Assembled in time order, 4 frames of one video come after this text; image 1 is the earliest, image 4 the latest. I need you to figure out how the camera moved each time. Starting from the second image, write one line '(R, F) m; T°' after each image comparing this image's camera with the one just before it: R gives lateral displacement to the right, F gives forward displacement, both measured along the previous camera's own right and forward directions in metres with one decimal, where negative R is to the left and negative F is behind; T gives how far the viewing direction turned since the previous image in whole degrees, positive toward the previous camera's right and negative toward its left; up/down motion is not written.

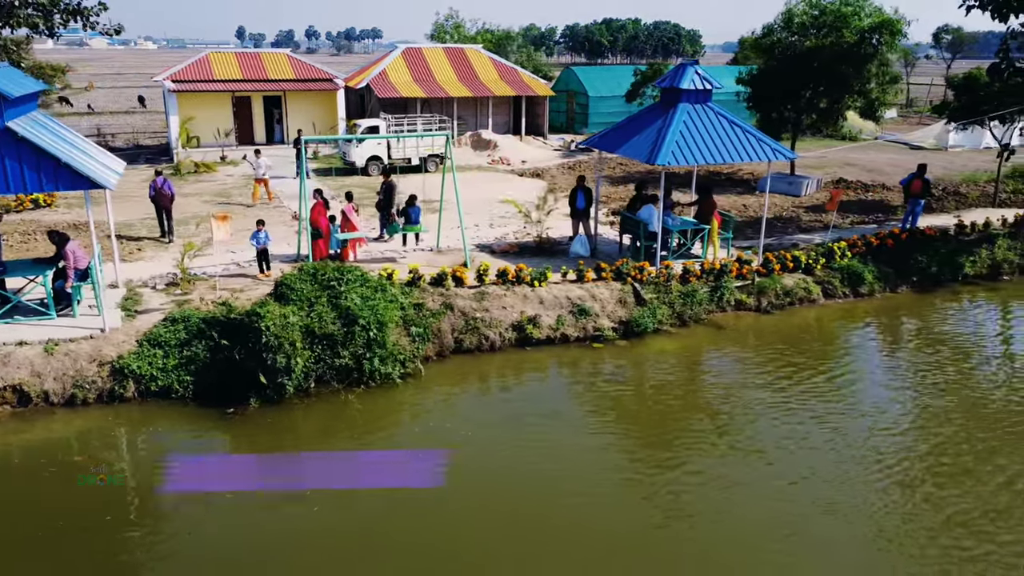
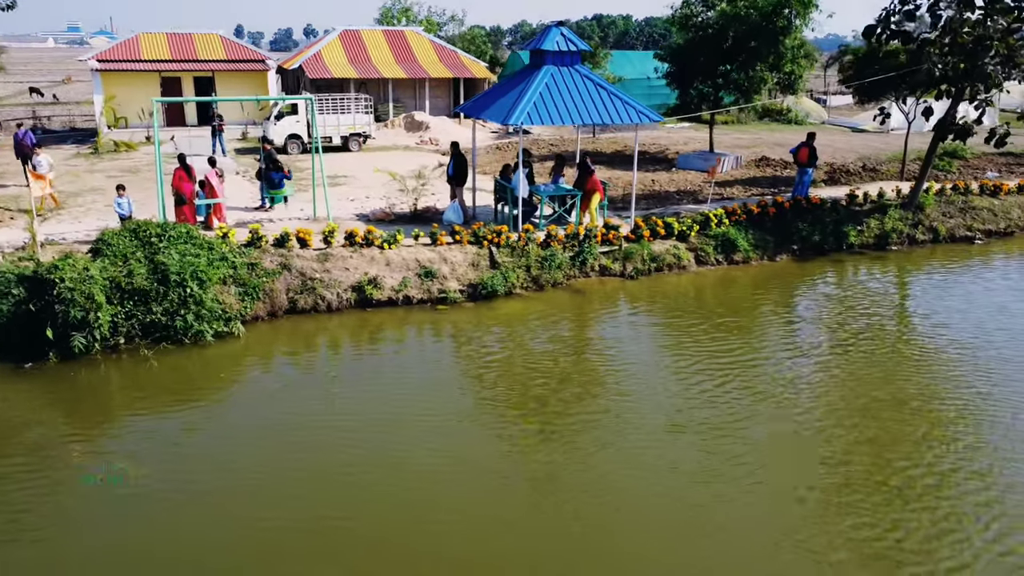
(+2.4, +0.2) m; 0°
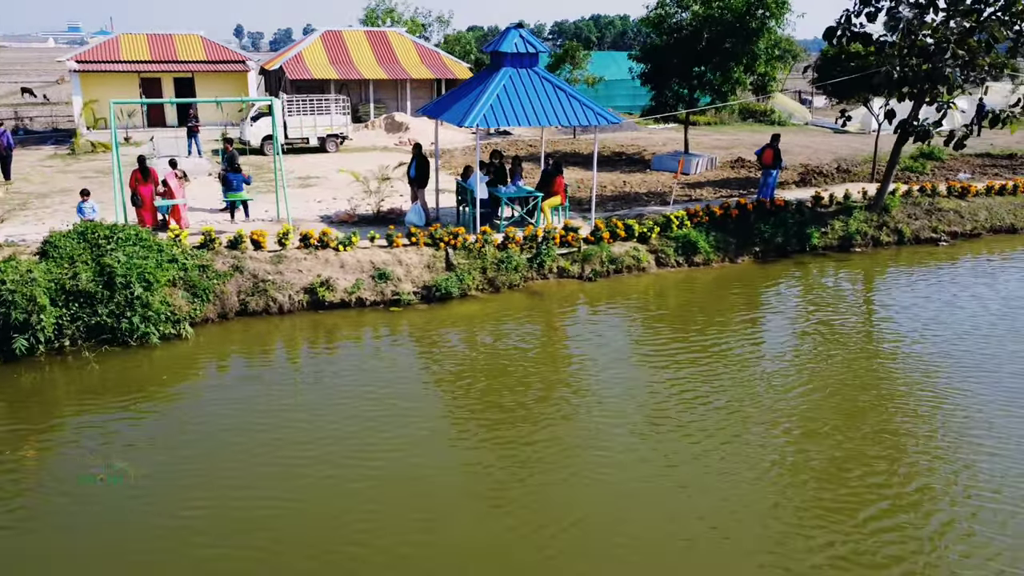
(+0.7, 0.0) m; 0°
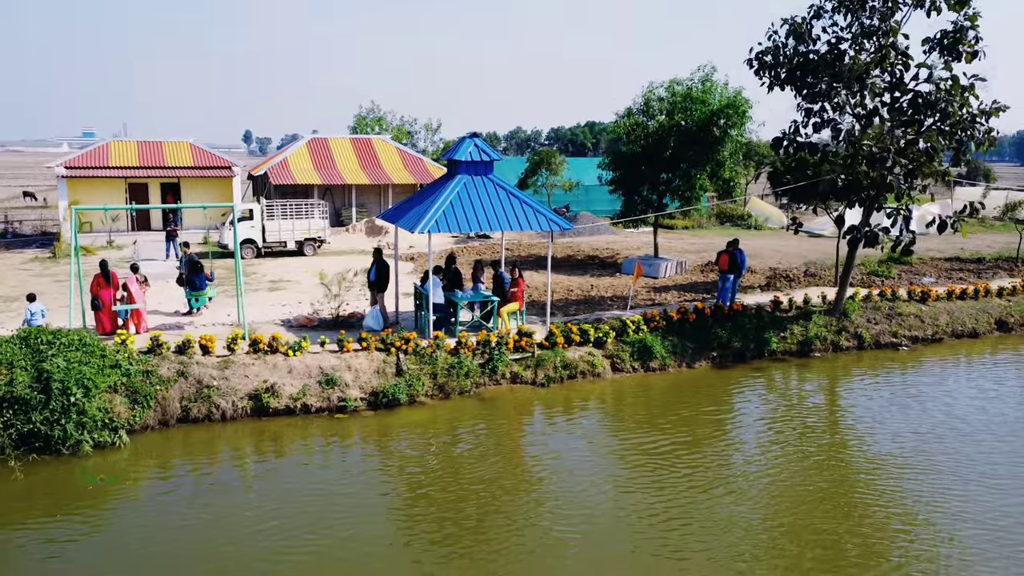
(+0.8, 0.0) m; 0°
